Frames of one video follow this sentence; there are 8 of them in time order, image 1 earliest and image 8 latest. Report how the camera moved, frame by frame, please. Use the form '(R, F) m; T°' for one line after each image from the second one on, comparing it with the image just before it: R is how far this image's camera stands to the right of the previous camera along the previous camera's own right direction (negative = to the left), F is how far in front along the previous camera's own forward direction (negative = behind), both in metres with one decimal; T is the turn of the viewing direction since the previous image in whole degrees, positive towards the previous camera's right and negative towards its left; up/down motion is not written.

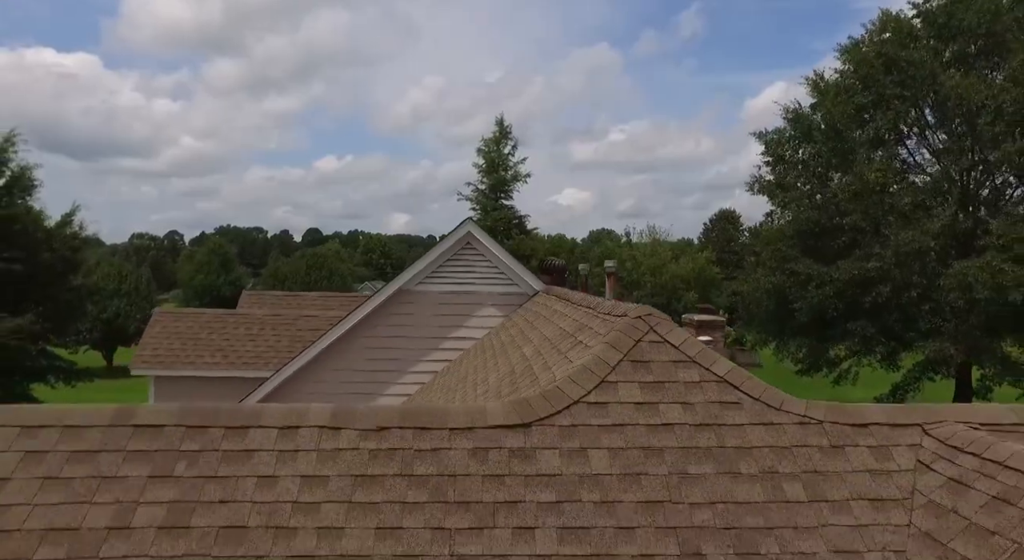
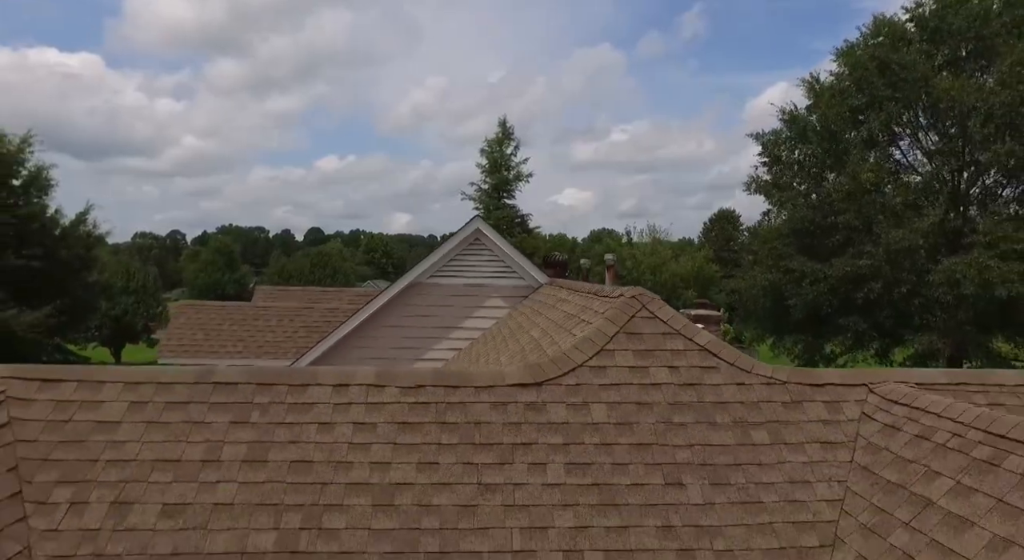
(-0.1, -0.8) m; 0°
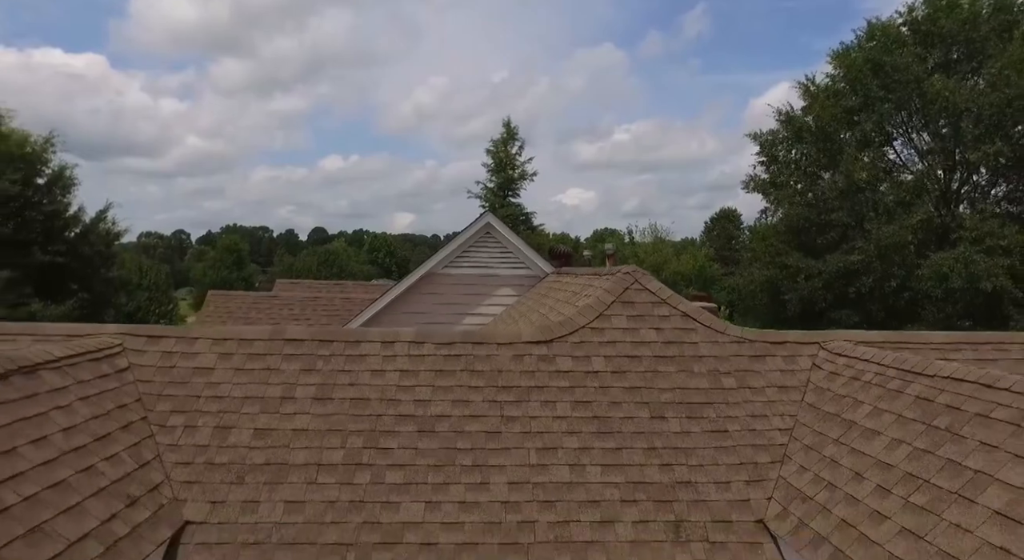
(-0.1, -1.1) m; 0°
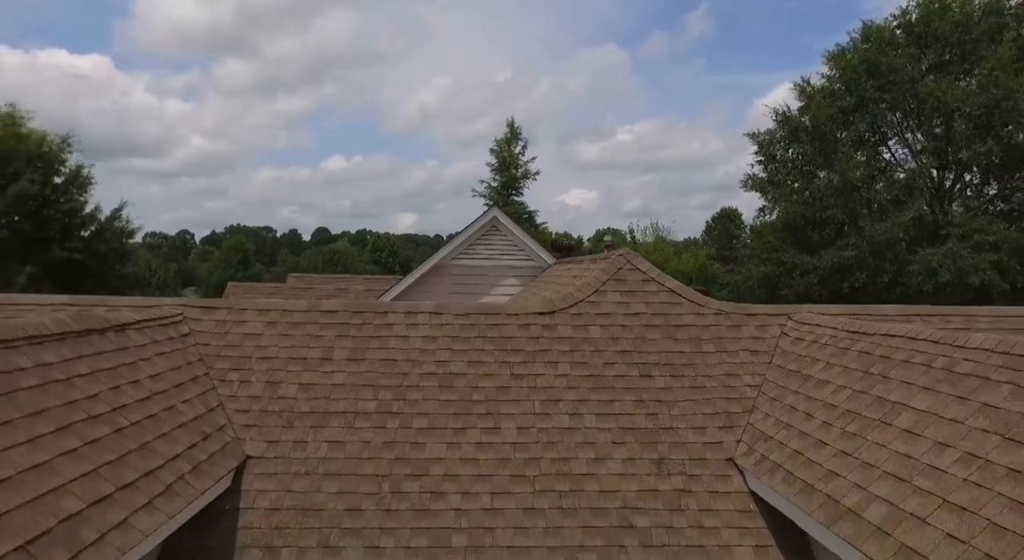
(0.0, -0.9) m; 0°
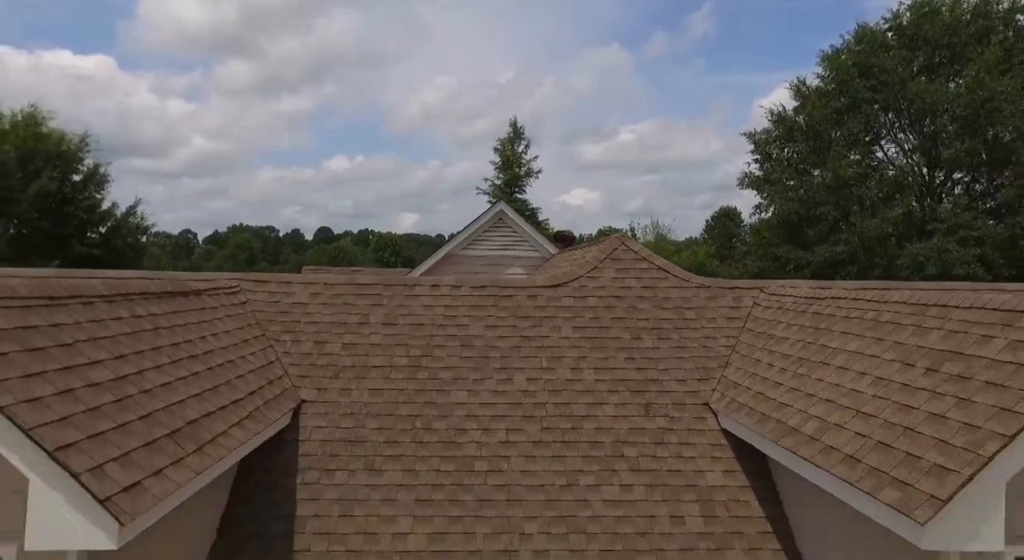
(-0.1, -1.1) m; 0°
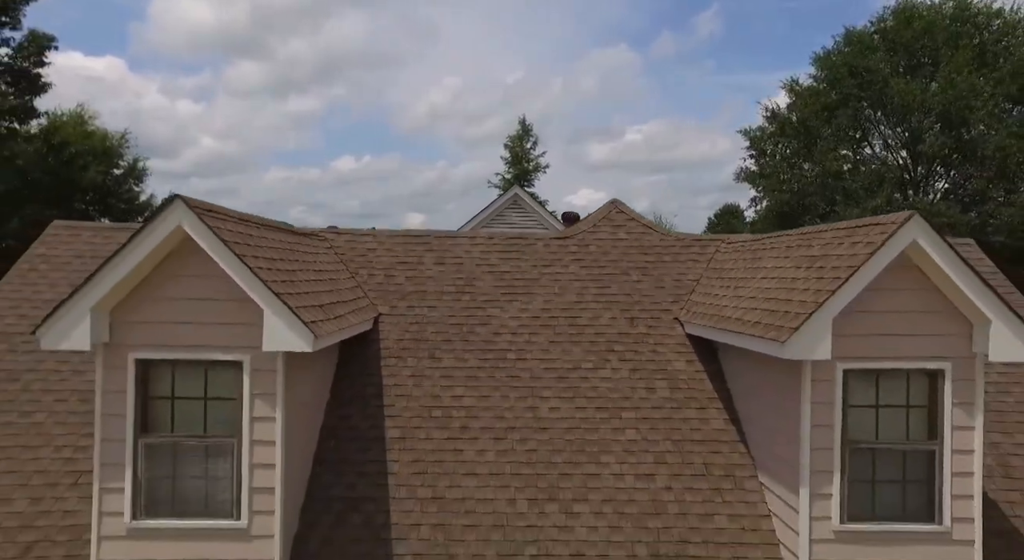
(-0.2, -2.4) m; 0°
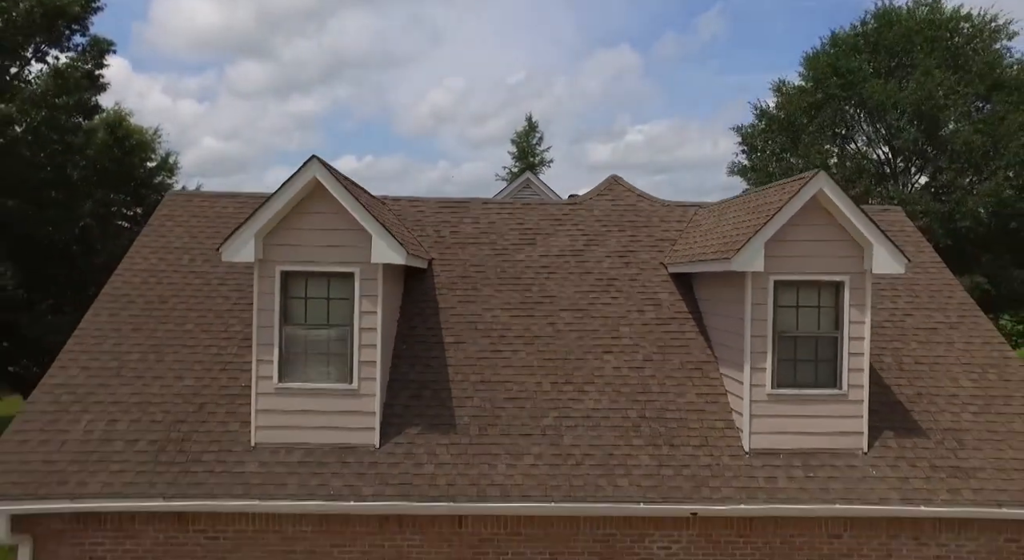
(-0.3, -2.6) m; 0°
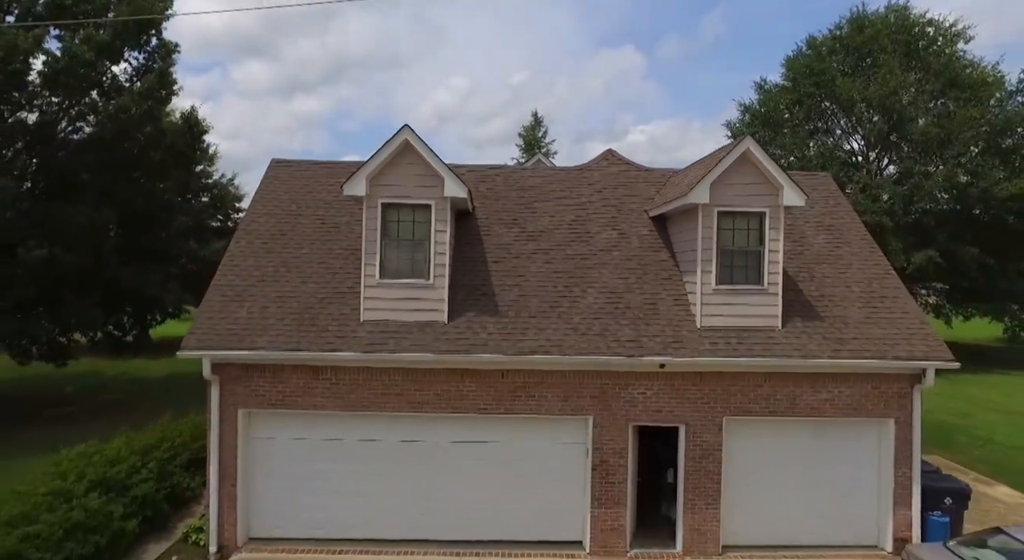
(-0.4, -4.1) m; 0°
